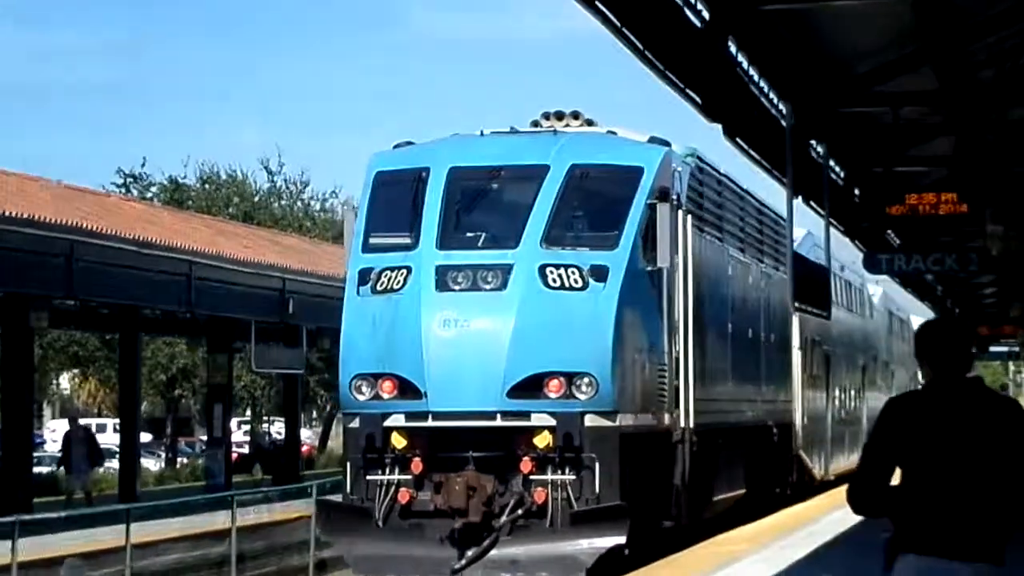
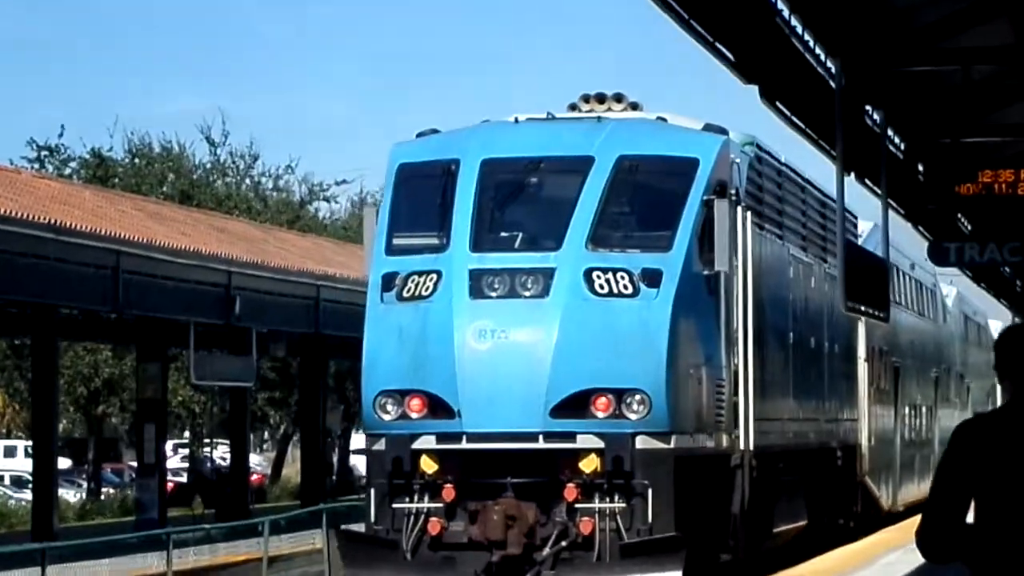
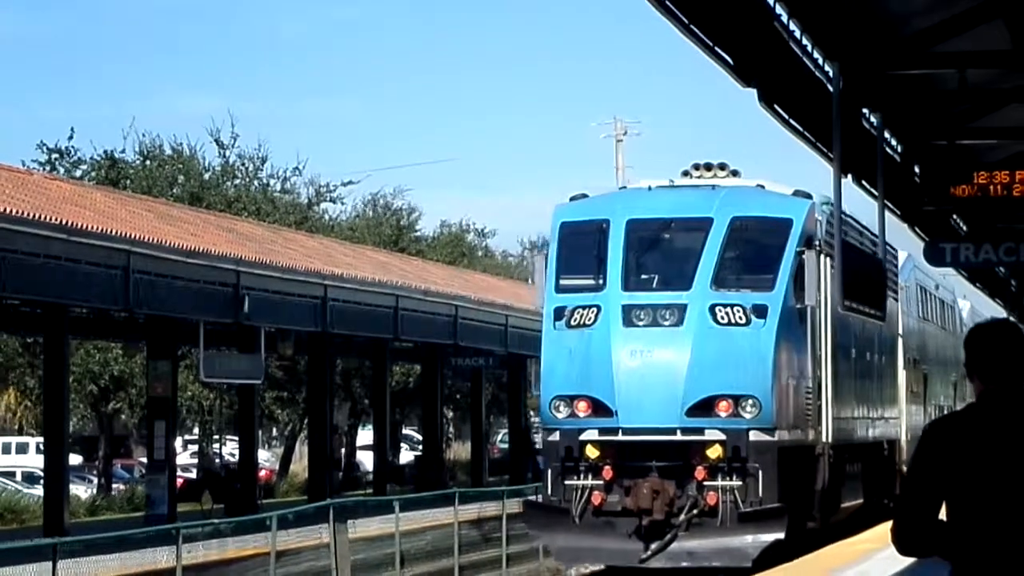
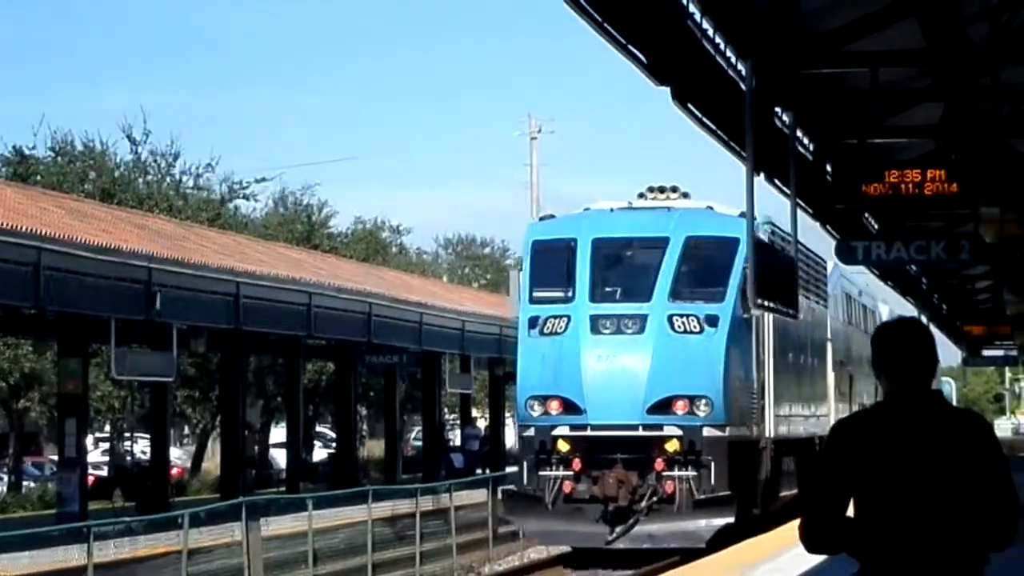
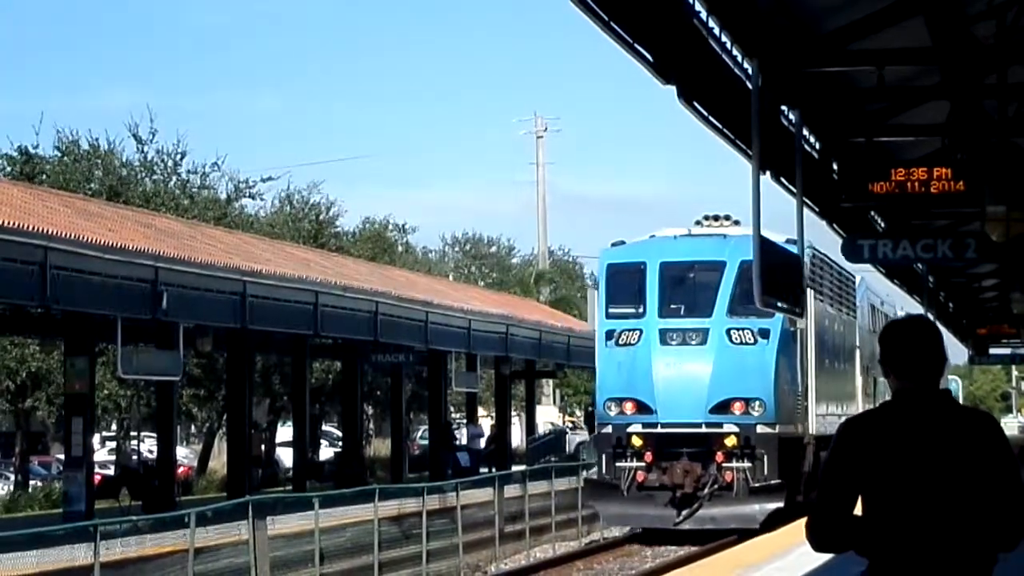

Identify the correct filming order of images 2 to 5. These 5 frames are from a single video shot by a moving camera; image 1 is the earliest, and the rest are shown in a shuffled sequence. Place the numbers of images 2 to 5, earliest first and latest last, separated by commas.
2, 3, 4, 5
